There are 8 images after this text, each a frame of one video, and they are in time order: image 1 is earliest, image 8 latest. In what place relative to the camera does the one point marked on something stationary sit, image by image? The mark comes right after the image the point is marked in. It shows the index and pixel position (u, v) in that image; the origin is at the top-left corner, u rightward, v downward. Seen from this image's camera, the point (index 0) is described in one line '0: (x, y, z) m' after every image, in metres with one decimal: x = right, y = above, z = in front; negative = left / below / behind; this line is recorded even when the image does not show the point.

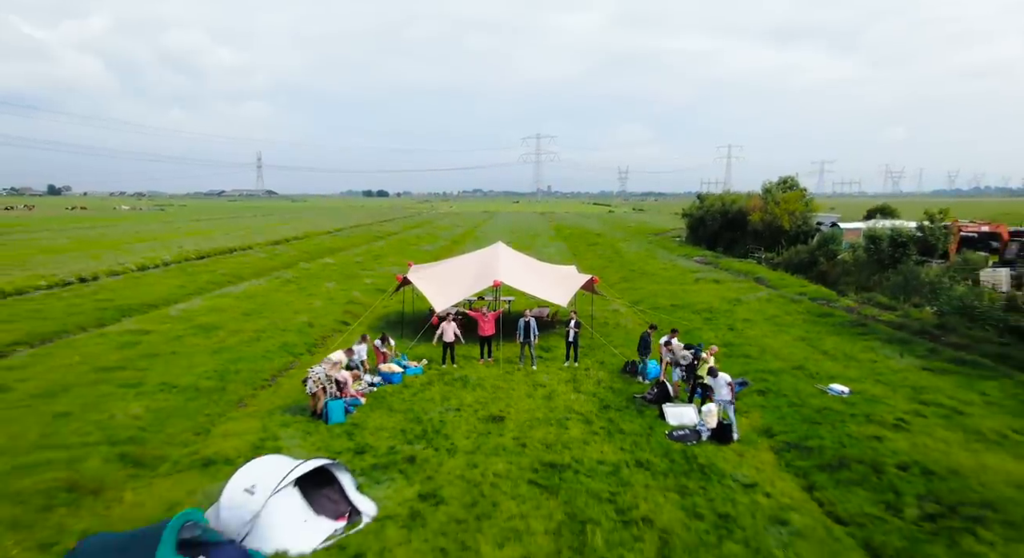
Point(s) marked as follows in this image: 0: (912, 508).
0: (+4.1, -2.3, +6.0) m
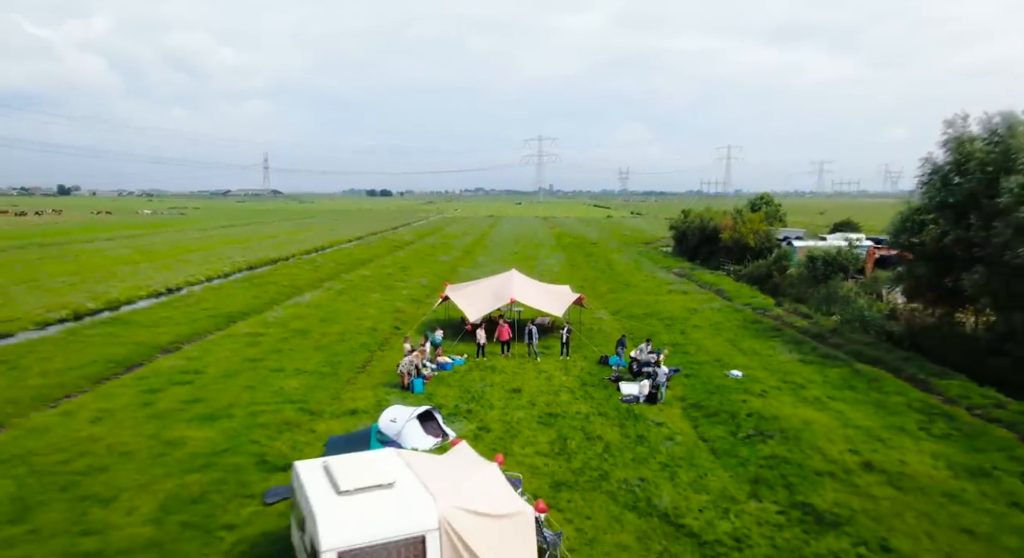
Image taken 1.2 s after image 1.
0: (+4.5, -2.9, +11.2) m
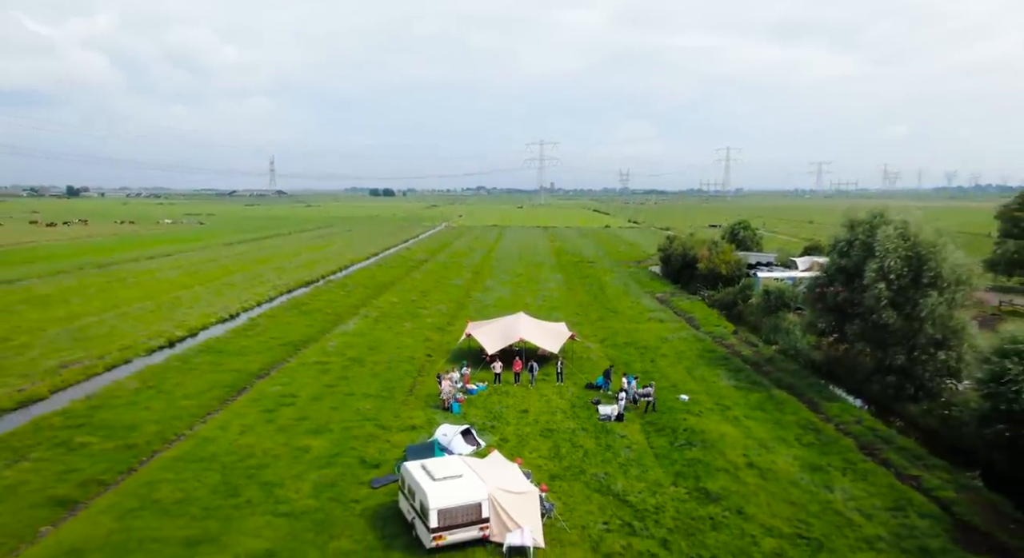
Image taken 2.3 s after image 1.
0: (+4.8, -4.7, +16.6) m
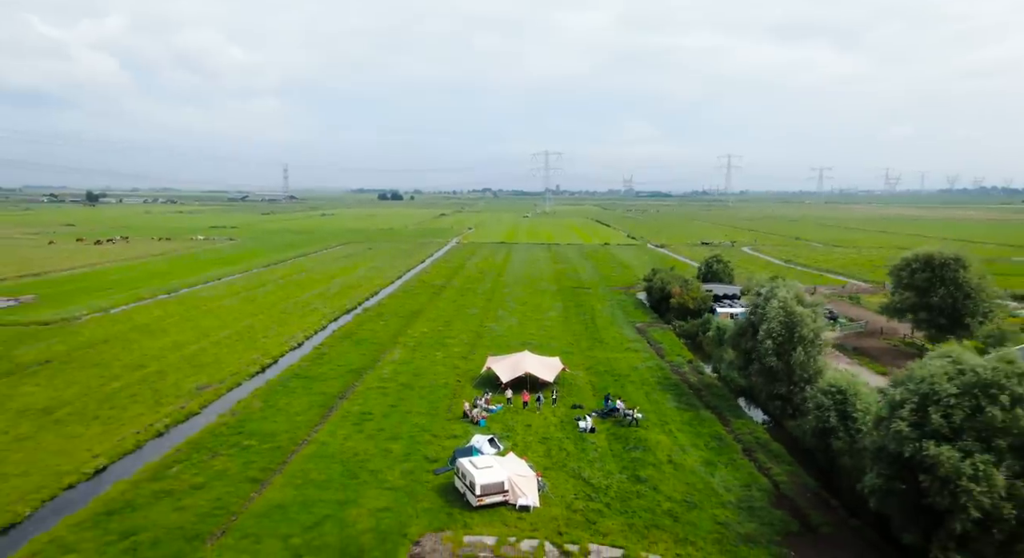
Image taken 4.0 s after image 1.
0: (+5.2, -7.4, +25.6) m
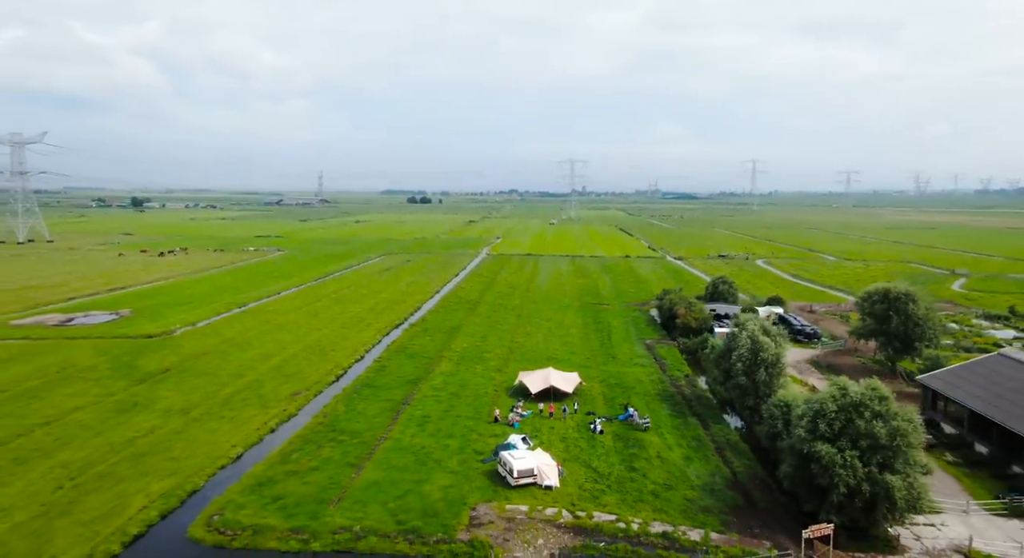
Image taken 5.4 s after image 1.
0: (+6.8, -9.6, +33.5) m
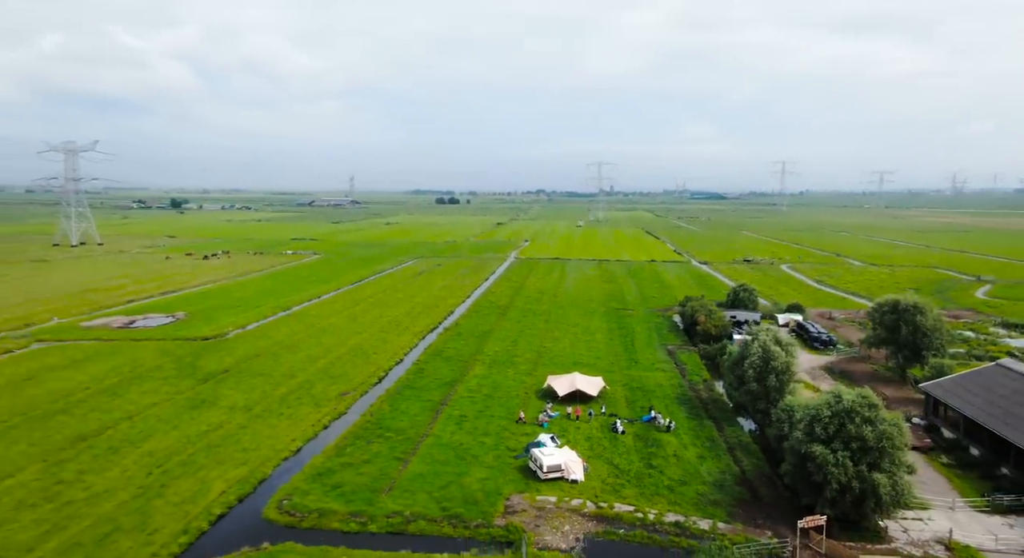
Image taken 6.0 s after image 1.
0: (+8.7, -10.5, +36.7) m
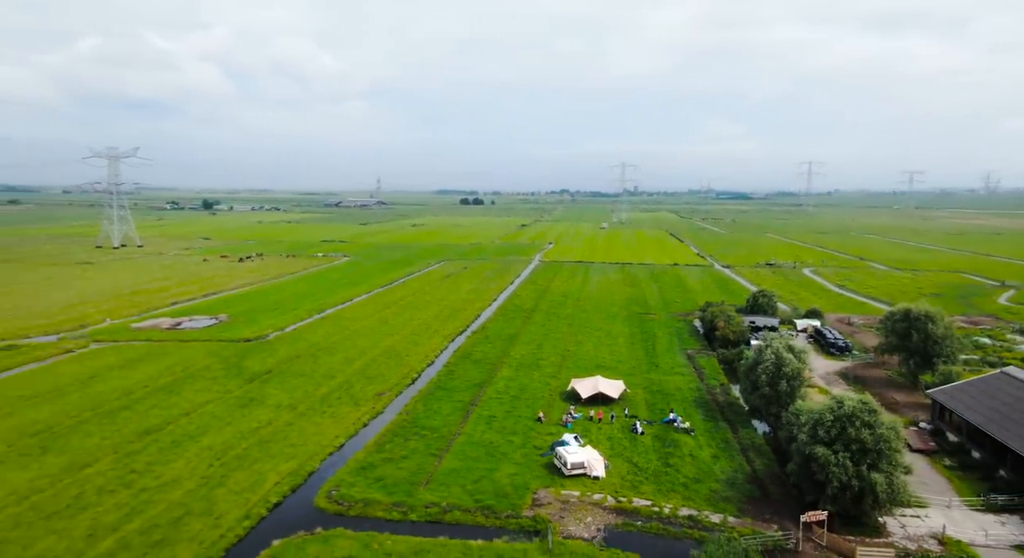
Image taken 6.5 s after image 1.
0: (+10.5, -11.2, +39.1) m
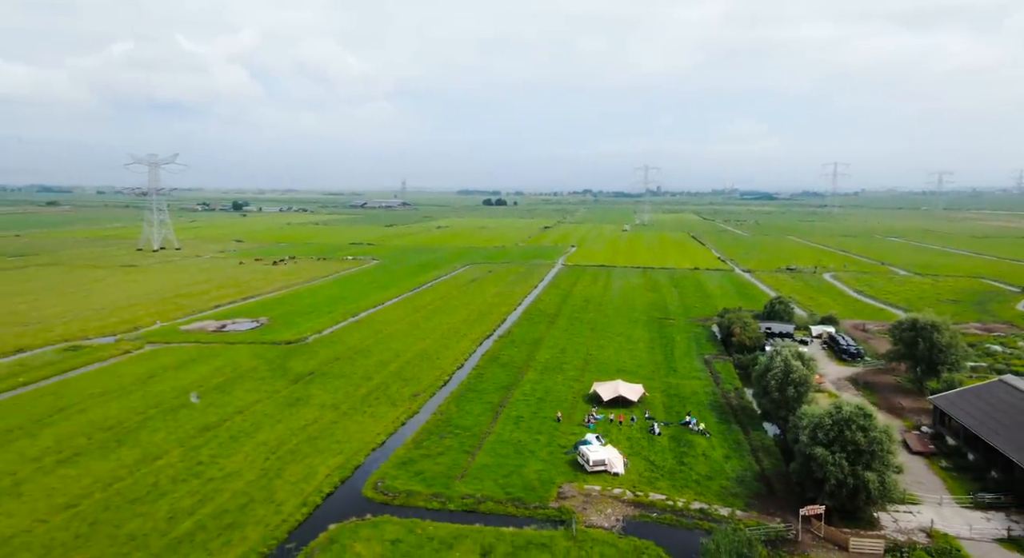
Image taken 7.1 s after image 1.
0: (+12.4, -12.1, +42.2) m
